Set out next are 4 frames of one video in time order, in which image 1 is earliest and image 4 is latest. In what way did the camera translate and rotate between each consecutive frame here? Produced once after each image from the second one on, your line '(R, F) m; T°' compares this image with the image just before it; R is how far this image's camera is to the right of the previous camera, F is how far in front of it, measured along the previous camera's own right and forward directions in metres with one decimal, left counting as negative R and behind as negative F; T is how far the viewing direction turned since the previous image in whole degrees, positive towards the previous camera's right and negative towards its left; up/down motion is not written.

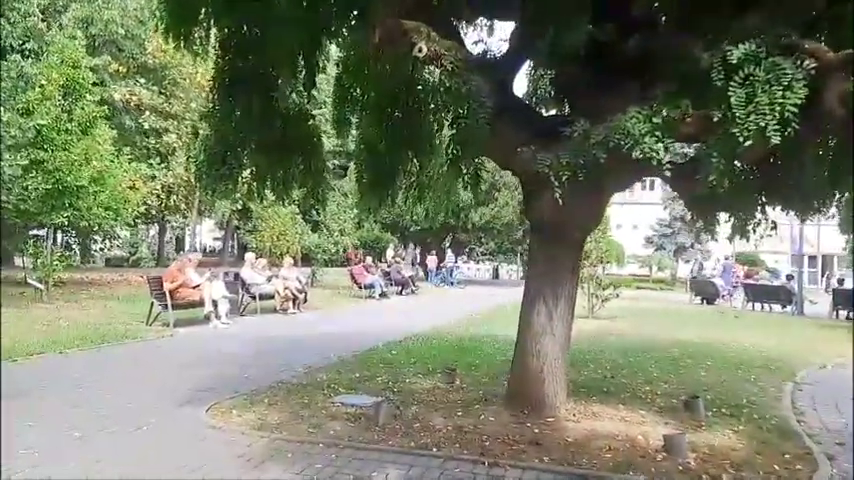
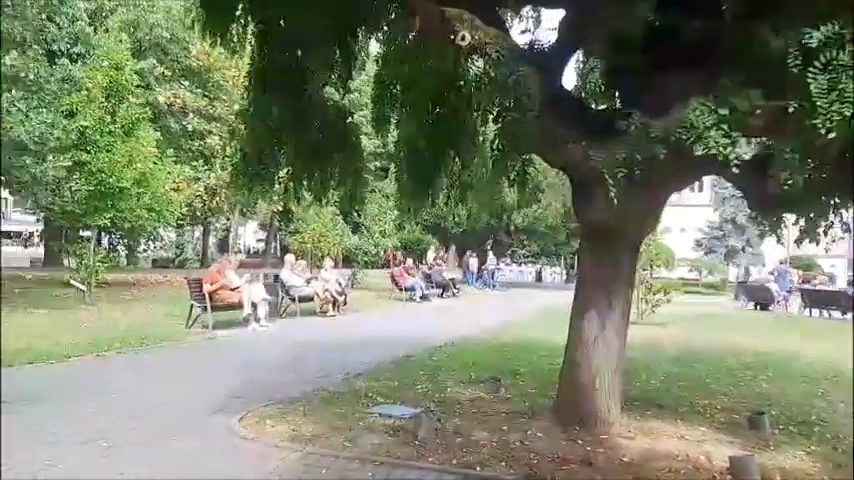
(0.0, +0.3) m; -3°
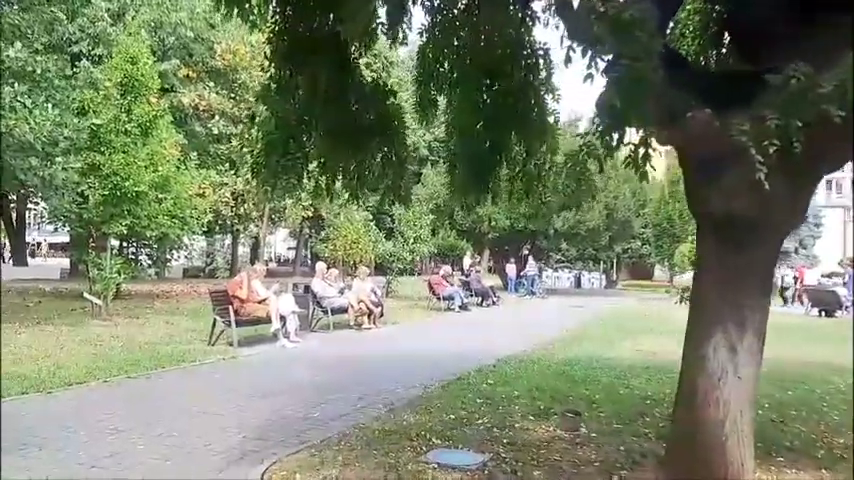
(-0.3, +1.3) m; -2°
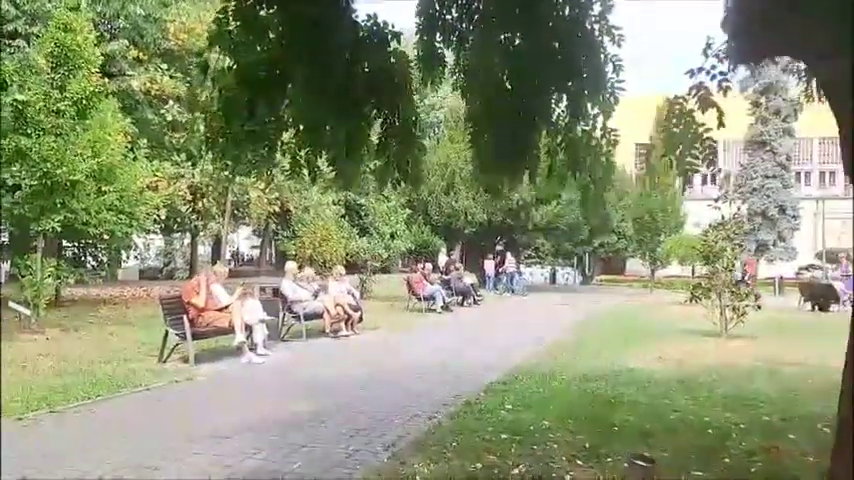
(-0.3, +1.5) m; +3°
